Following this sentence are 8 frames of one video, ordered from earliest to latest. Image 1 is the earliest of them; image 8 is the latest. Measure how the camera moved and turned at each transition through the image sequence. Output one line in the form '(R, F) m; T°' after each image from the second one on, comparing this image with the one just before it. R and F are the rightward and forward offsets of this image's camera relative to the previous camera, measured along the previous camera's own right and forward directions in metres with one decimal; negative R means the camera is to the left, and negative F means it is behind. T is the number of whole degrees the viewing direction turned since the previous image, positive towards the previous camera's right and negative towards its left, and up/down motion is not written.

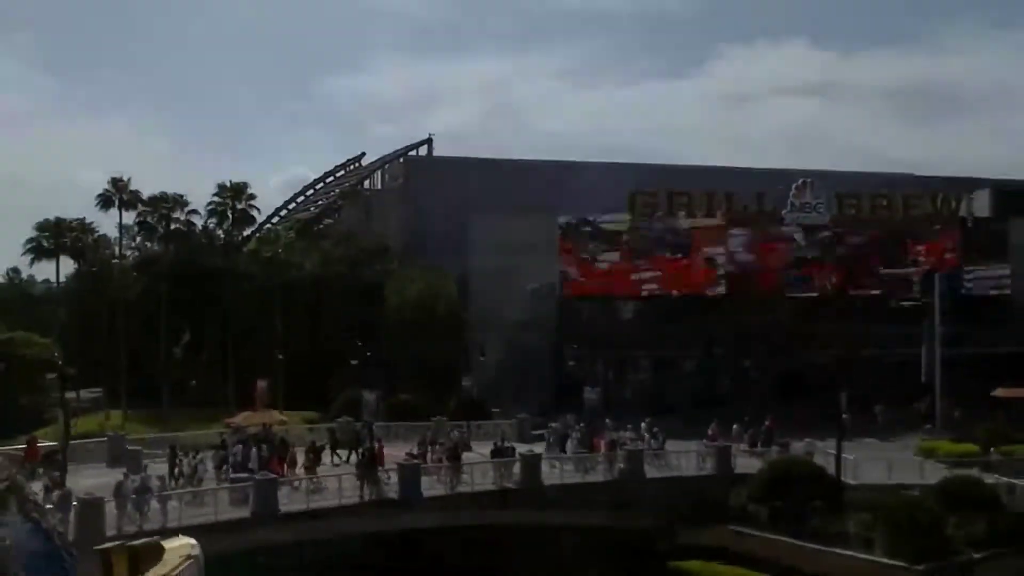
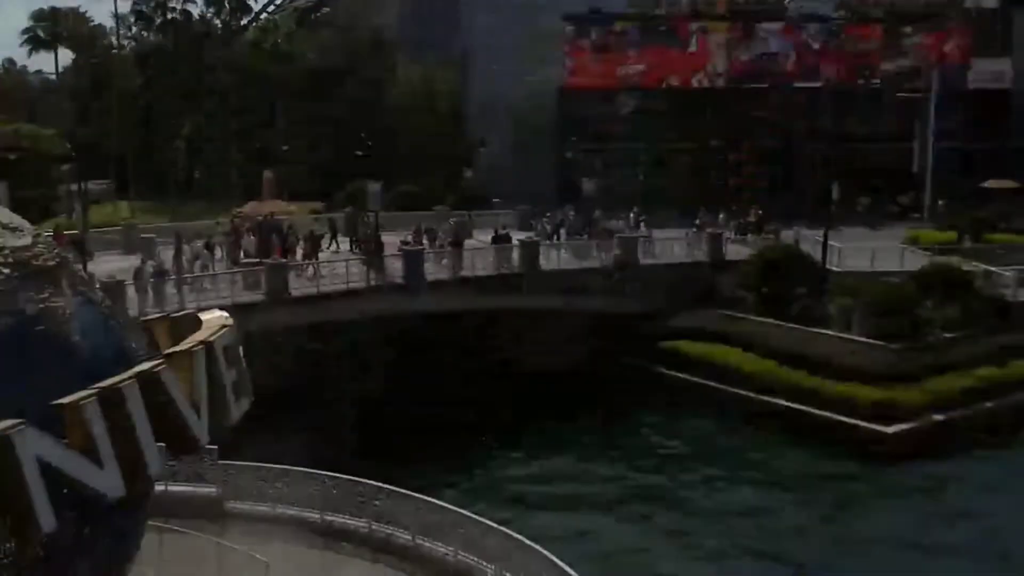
(0.0, -0.9) m; 0°
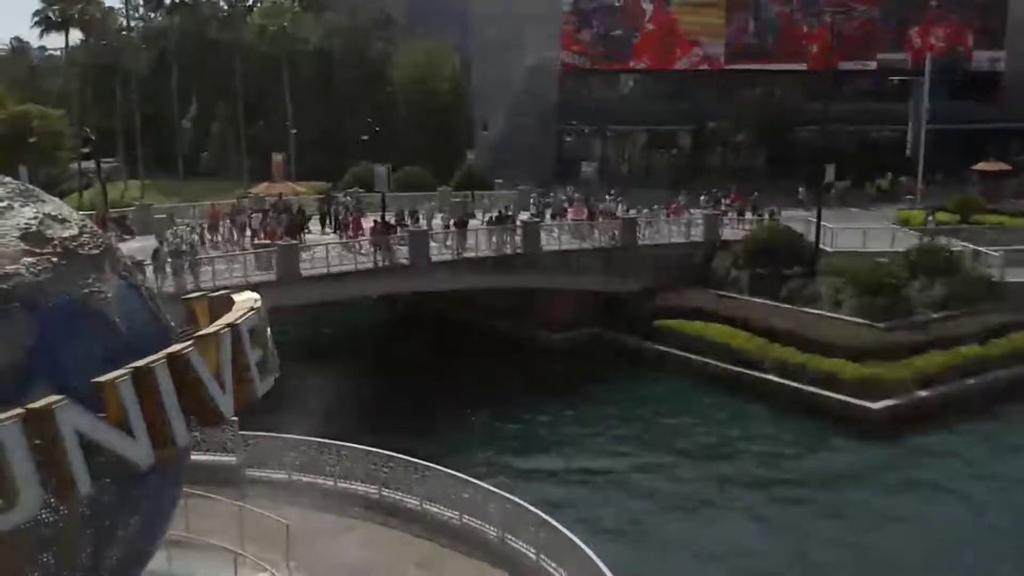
(0.0, -1.0) m; 0°
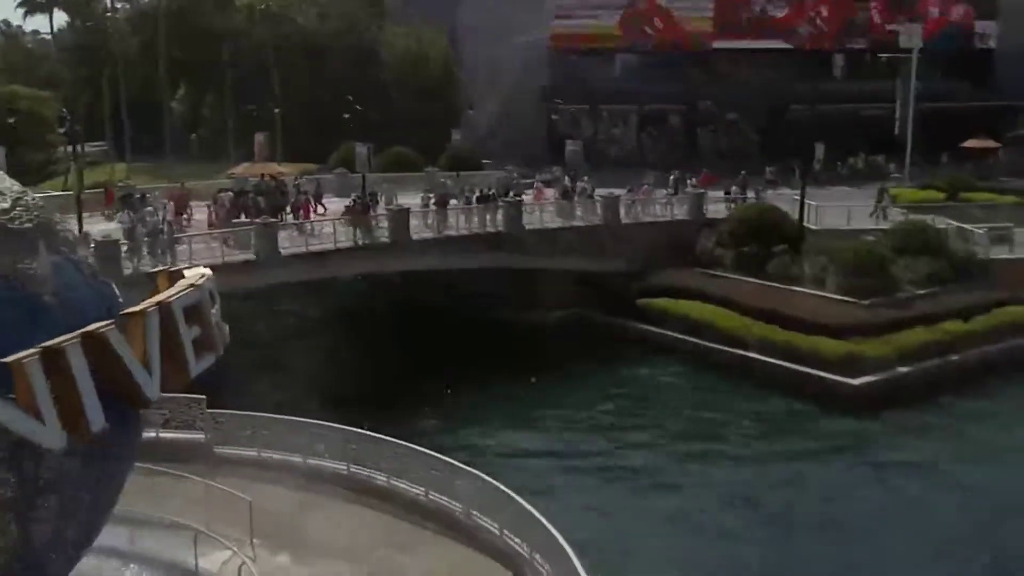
(+0.4, +0.1) m; 0°
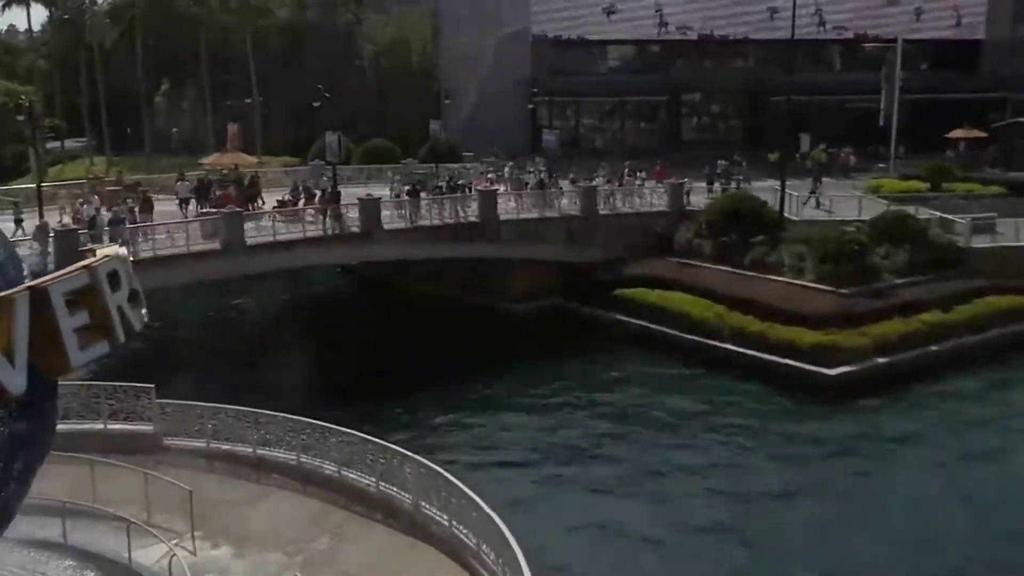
(+0.6, +0.5) m; 0°
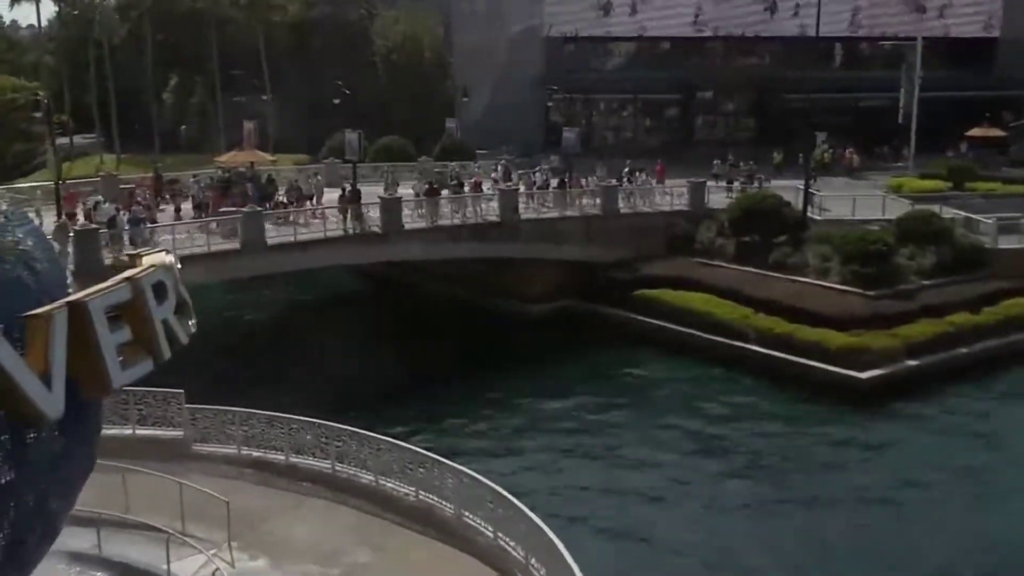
(-0.5, +0.4) m; 0°
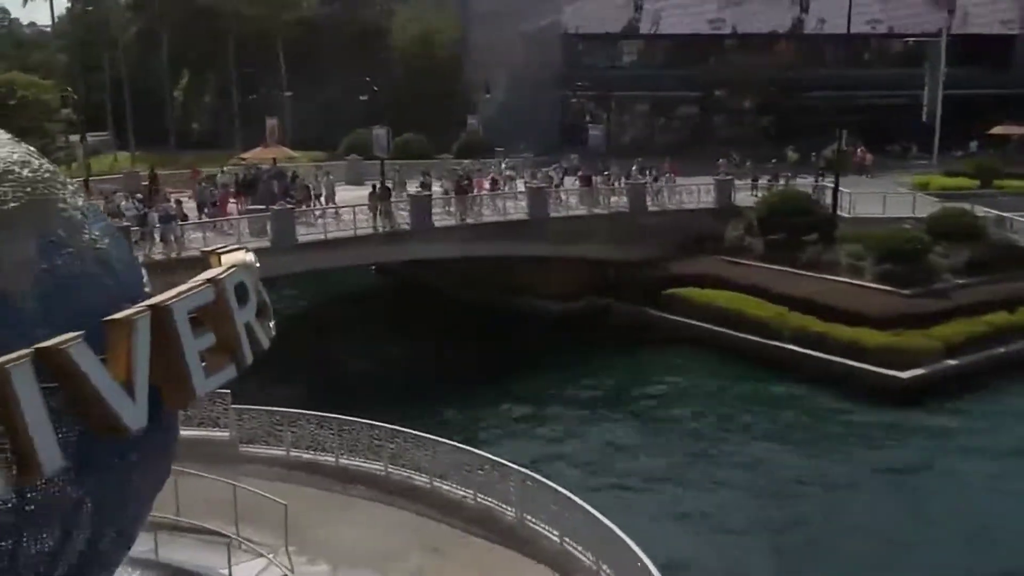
(-0.8, +0.3) m; 0°
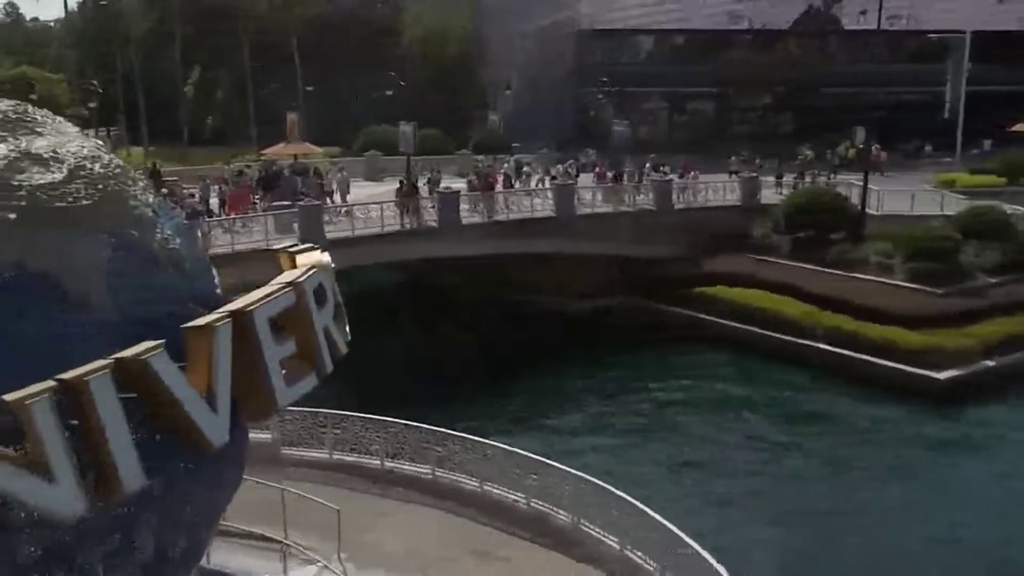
(-0.7, +0.3) m; 0°
